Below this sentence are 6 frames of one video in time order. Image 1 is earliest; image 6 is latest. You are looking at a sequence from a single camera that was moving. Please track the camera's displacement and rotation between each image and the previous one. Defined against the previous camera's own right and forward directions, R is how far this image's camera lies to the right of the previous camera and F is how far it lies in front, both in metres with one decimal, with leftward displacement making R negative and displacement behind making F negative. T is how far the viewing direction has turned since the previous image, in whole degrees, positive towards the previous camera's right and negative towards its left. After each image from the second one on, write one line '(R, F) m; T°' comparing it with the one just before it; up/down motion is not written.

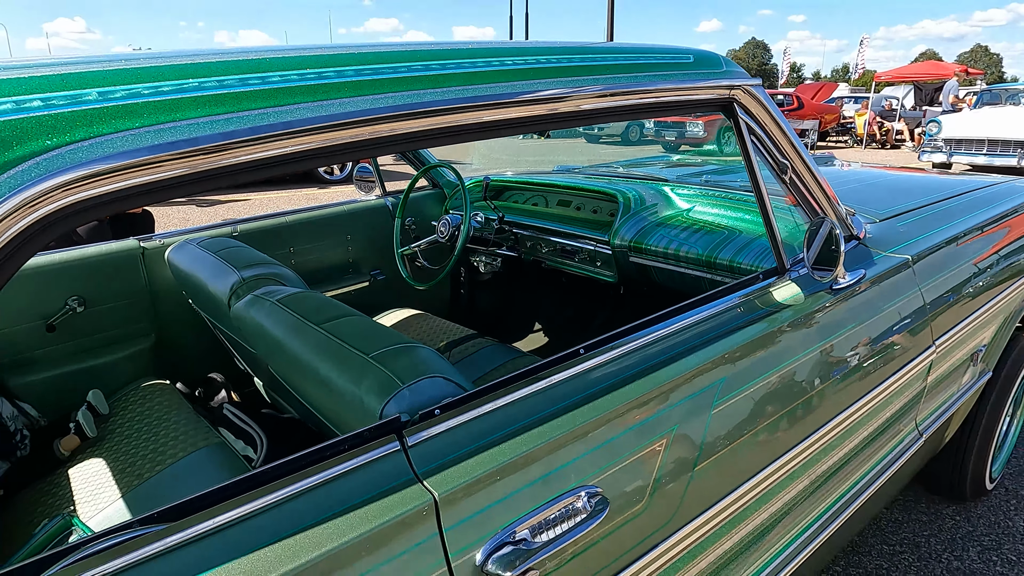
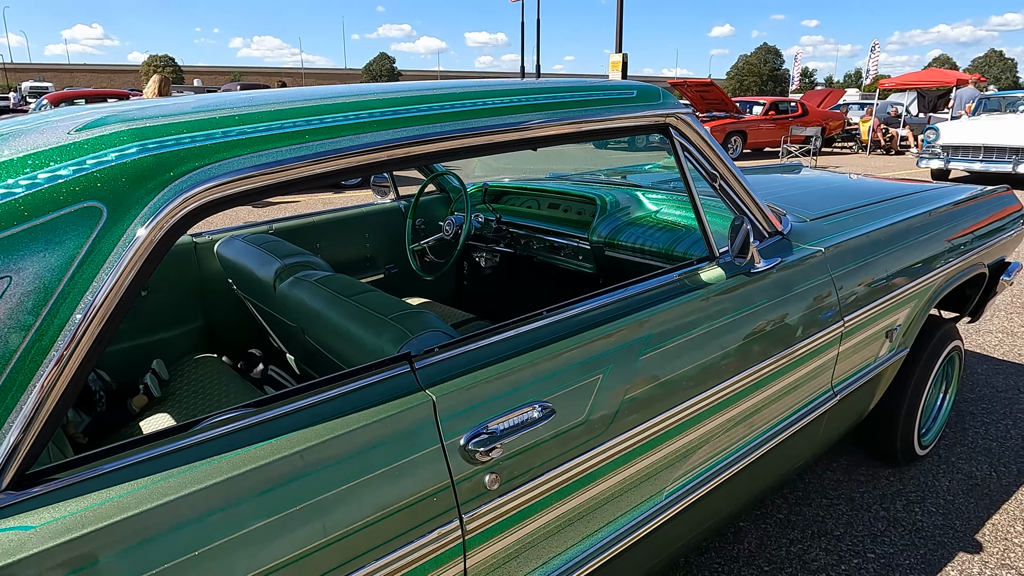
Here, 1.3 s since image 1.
(+0.1, -0.4) m; -1°
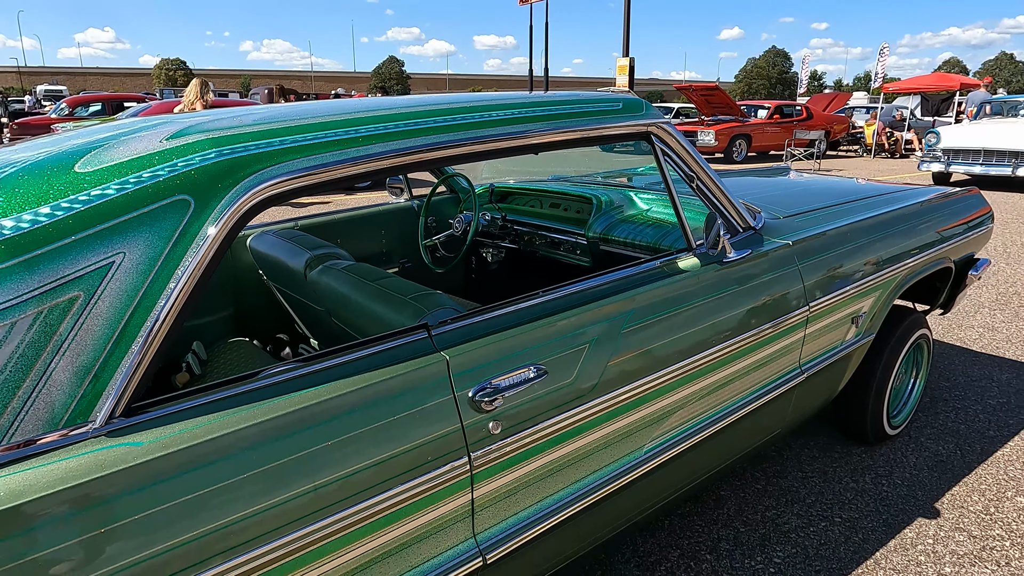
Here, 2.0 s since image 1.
(0.0, -0.2) m; -1°
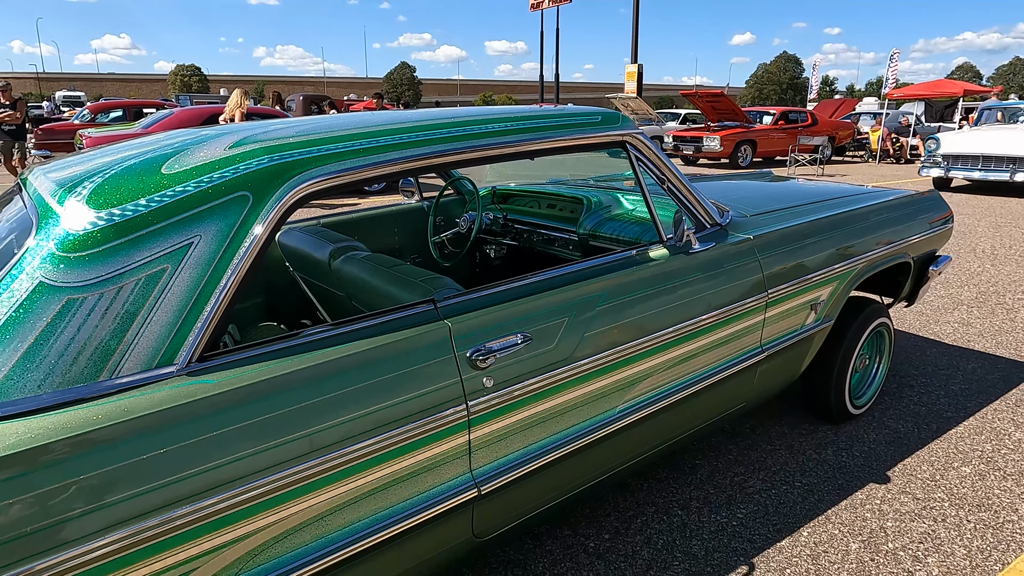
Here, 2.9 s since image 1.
(+0.1, -0.3) m; -1°
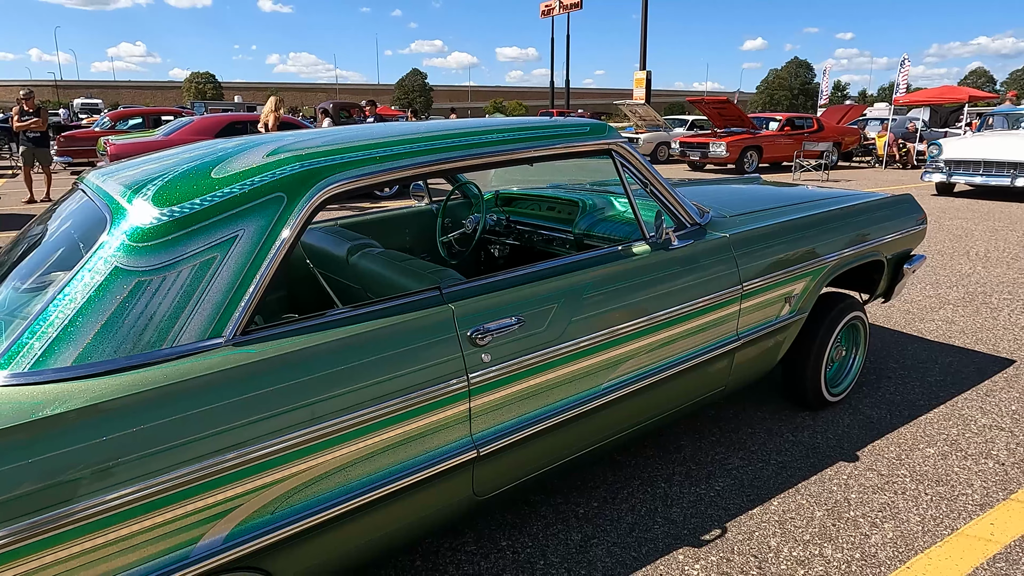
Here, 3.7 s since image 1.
(0.0, -0.3) m; -1°
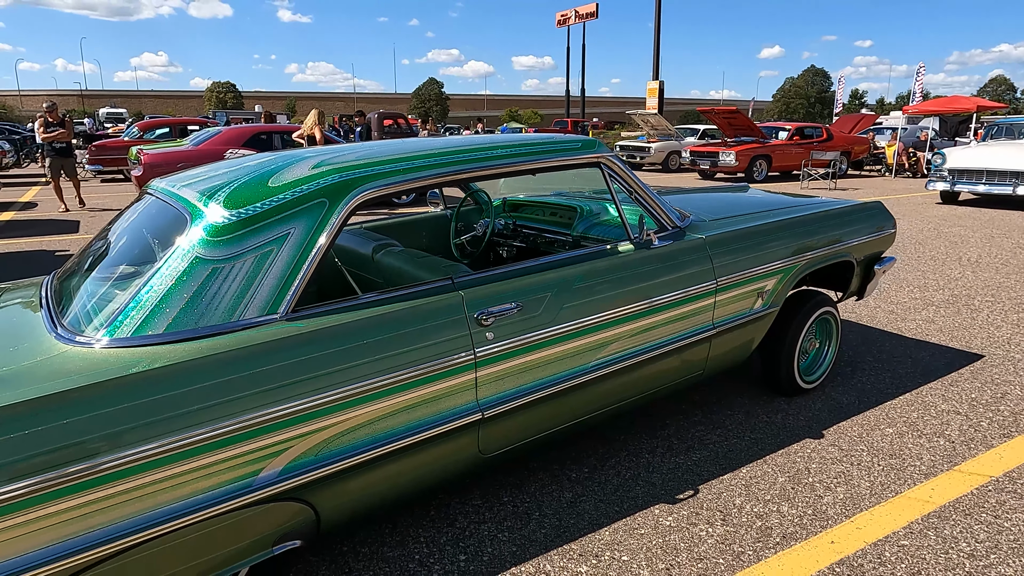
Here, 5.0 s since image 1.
(+0.1, -0.4) m; -1°
